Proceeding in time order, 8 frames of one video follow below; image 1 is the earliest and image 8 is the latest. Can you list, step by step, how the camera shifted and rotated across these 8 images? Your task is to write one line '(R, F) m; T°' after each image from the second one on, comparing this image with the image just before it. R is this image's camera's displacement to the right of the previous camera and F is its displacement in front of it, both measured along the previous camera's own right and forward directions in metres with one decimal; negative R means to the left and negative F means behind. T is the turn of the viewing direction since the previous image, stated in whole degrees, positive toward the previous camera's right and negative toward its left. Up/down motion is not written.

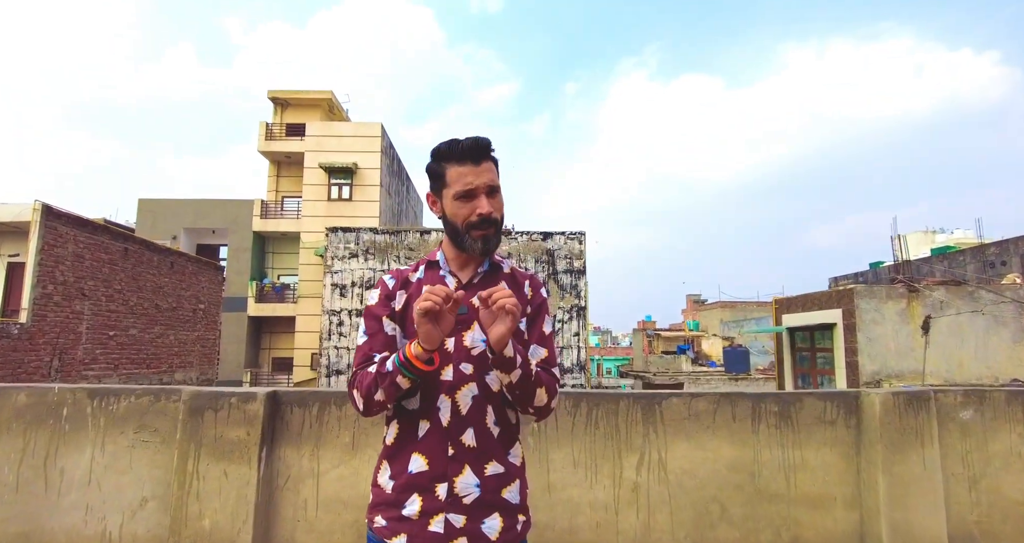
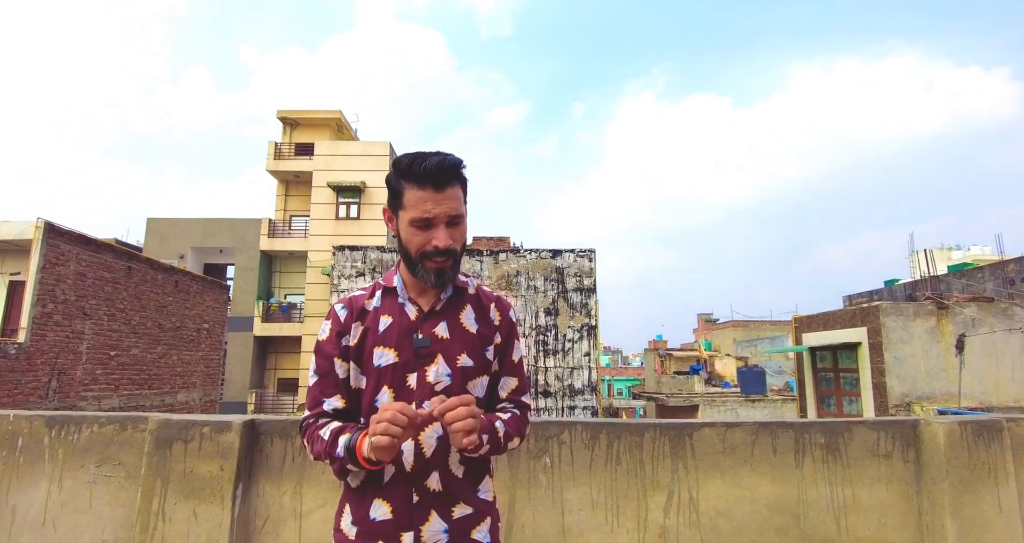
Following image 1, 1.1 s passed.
(0.0, +0.2) m; -1°
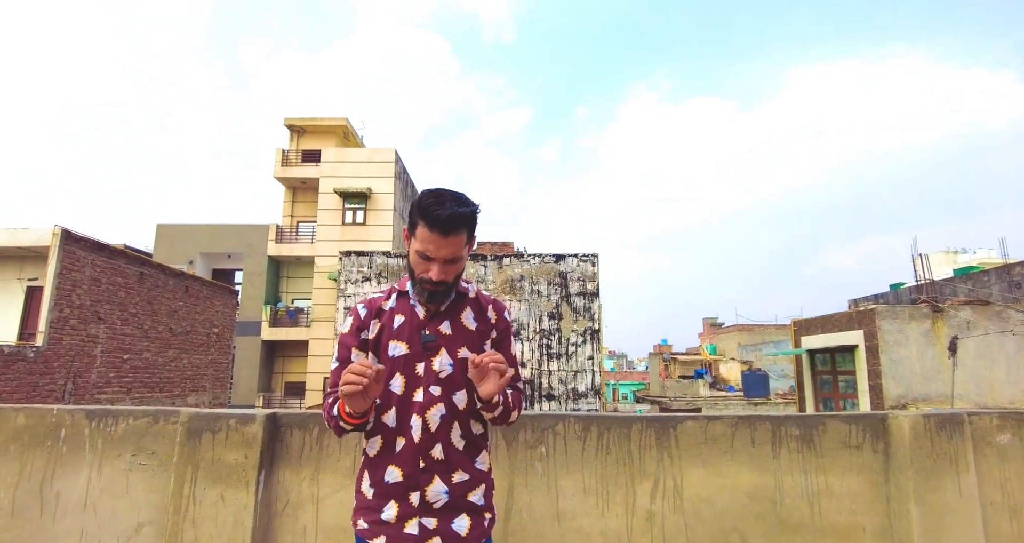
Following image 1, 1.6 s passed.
(0.0, -0.2) m; -1°
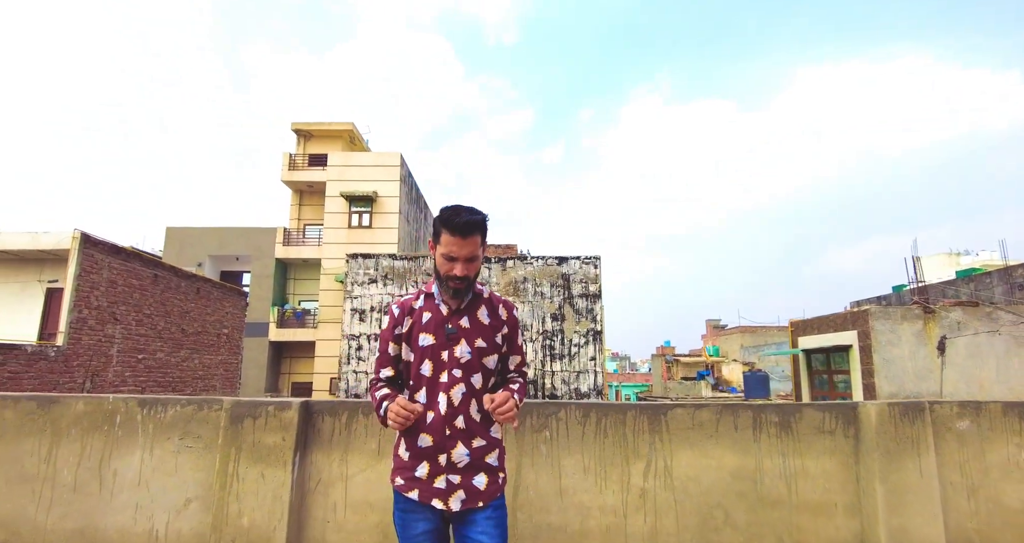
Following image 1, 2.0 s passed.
(0.0, -0.2) m; 0°
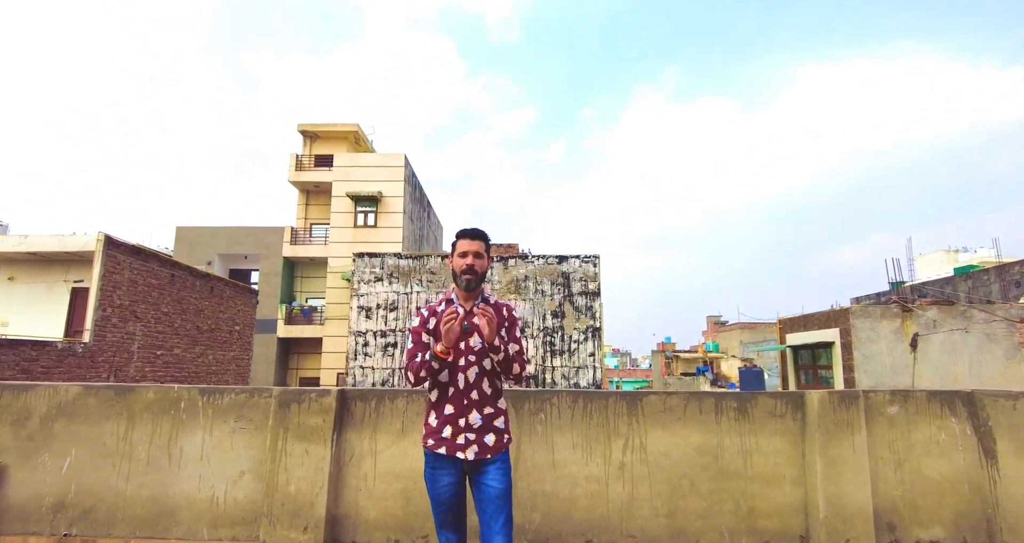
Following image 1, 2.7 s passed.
(0.0, -0.4) m; 0°
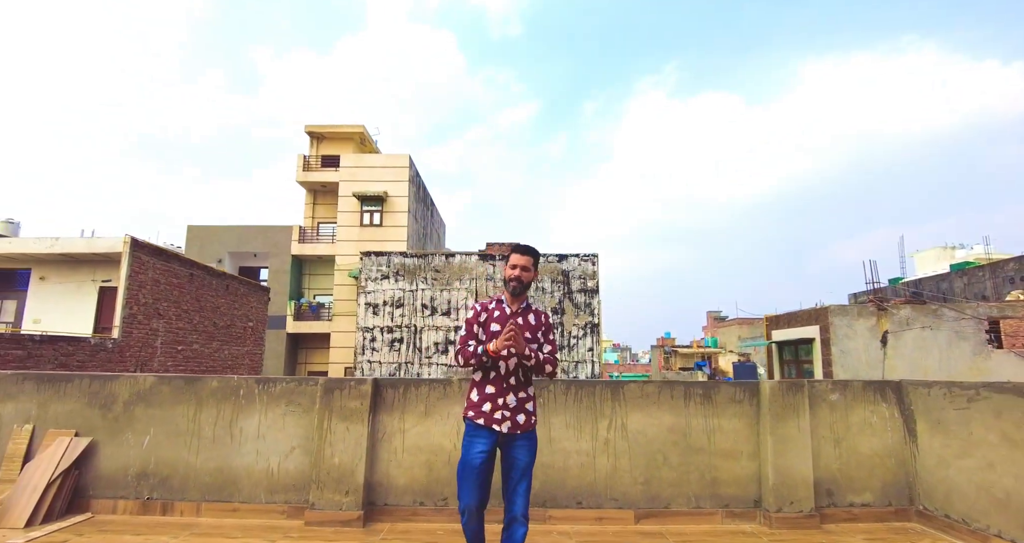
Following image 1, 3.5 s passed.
(0.0, -0.6) m; 0°
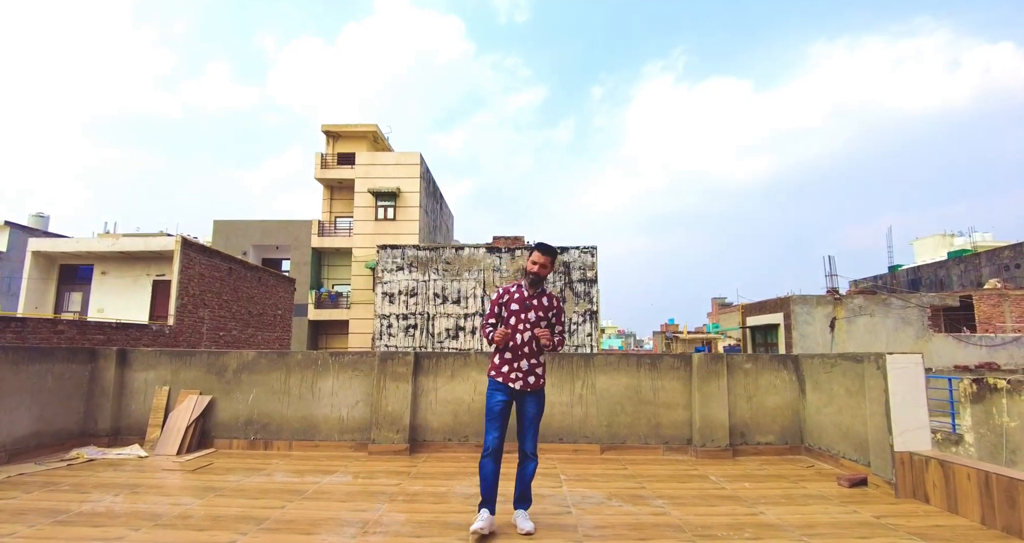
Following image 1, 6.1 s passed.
(0.0, -1.3) m; -1°
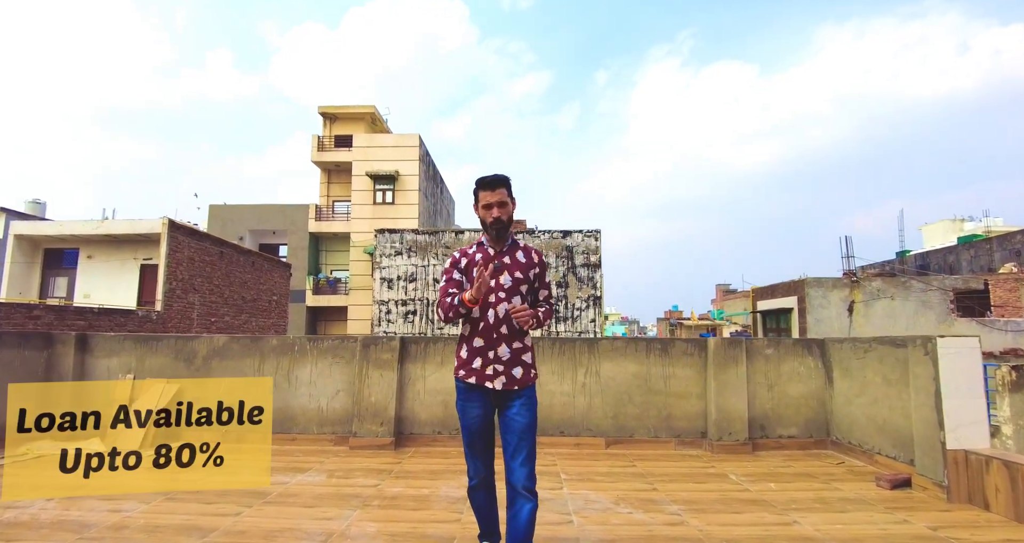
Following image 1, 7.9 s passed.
(+0.1, +0.4) m; 0°
